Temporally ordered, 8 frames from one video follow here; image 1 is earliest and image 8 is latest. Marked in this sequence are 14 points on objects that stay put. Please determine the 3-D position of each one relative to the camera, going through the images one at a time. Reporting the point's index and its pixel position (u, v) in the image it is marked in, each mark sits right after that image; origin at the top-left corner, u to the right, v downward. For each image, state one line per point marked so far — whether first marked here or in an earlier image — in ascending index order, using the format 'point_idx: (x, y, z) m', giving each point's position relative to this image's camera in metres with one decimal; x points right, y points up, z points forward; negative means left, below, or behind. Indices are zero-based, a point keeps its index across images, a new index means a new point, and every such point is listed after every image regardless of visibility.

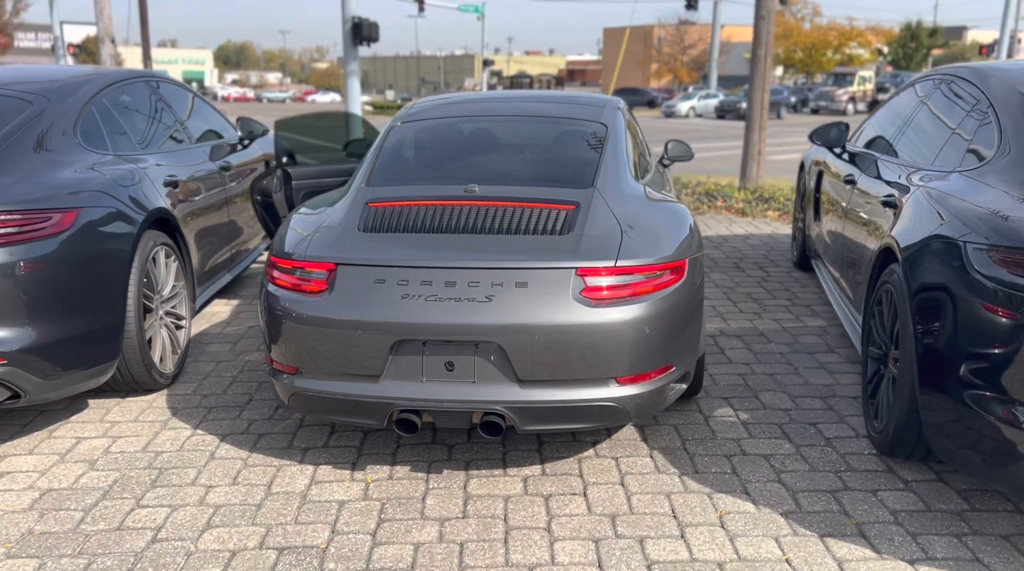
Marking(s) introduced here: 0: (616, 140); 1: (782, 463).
0: (+0.6, +0.8, +4.7) m
1: (+1.1, -0.7, +3.6) m
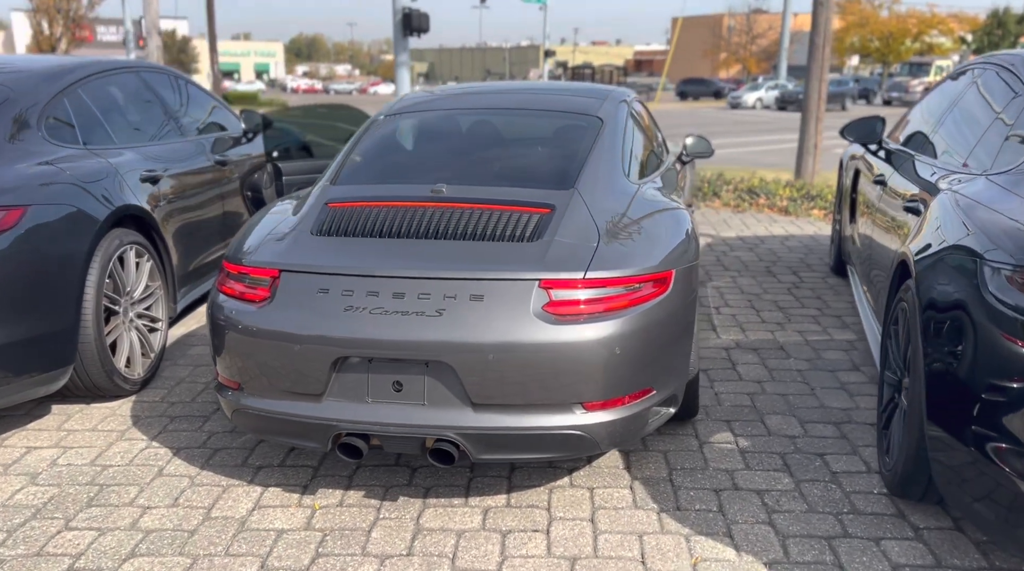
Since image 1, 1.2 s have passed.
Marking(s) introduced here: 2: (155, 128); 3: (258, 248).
0: (+0.5, +0.8, +4.3) m
1: (+1.0, -0.8, +3.2) m
2: (-2.1, +0.9, +5.1) m
3: (-1.0, +0.1, +3.3) m
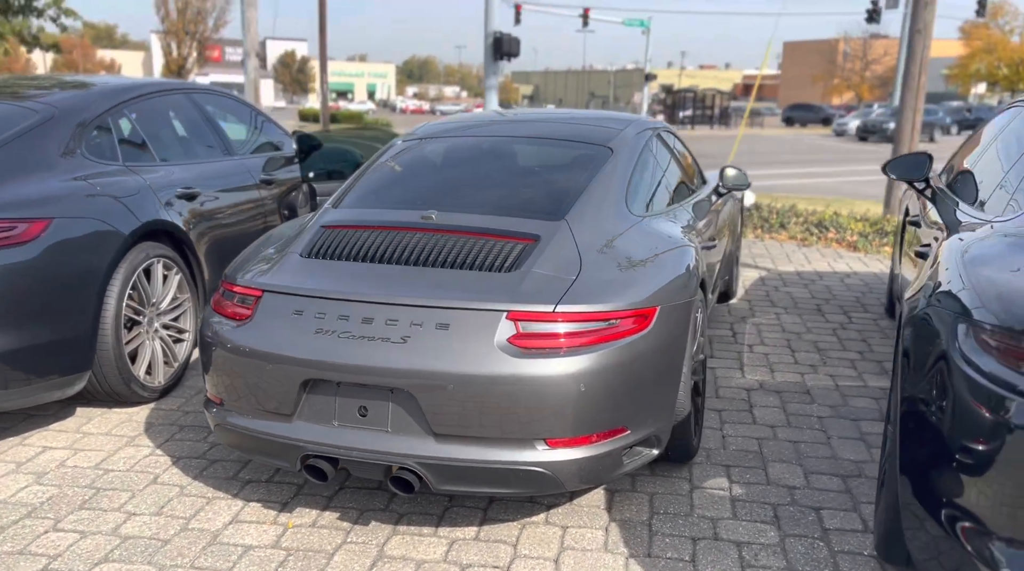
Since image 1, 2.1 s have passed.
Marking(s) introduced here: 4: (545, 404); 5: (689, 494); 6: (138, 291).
0: (+0.6, +0.6, +4.2) m
1: (+0.8, -0.9, +3.0) m
2: (-1.9, +0.9, +5.3) m
3: (-1.0, +0.1, +3.4) m
4: (+0.1, -0.4, +2.9) m
5: (+0.7, -0.8, +3.4) m
6: (-1.8, 0.0, +4.2) m
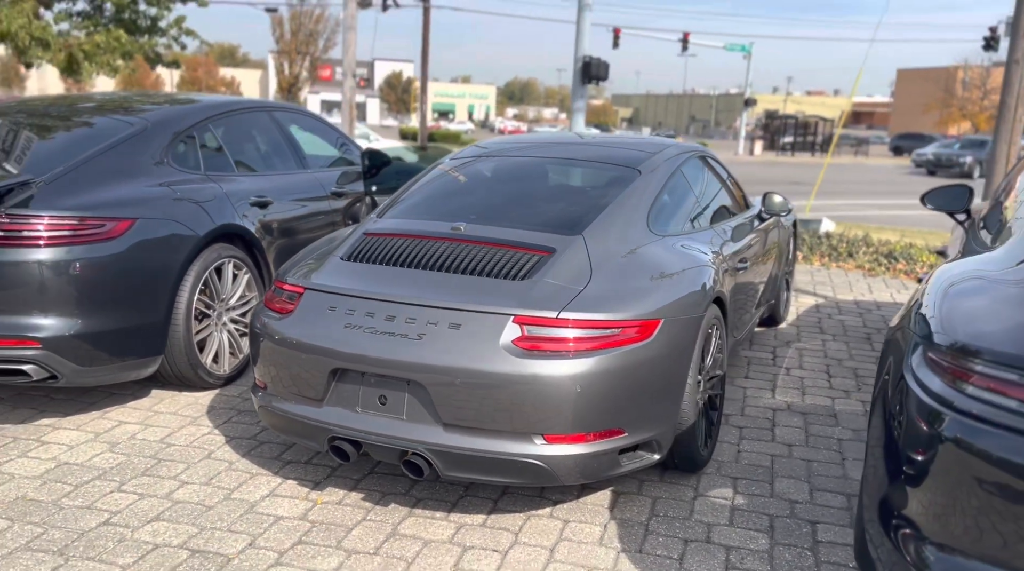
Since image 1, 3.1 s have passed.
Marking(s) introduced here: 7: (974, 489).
0: (+0.8, +0.5, +4.4) m
1: (+0.8, -1.0, +3.2) m
2: (-1.6, +0.8, +5.8) m
3: (-0.9, +0.1, +3.7) m
4: (+0.1, -0.4, +3.1) m
5: (+0.8, -0.9, +3.6) m
6: (-1.7, 0.0, +4.7) m
7: (+1.1, -0.5, +2.1) m
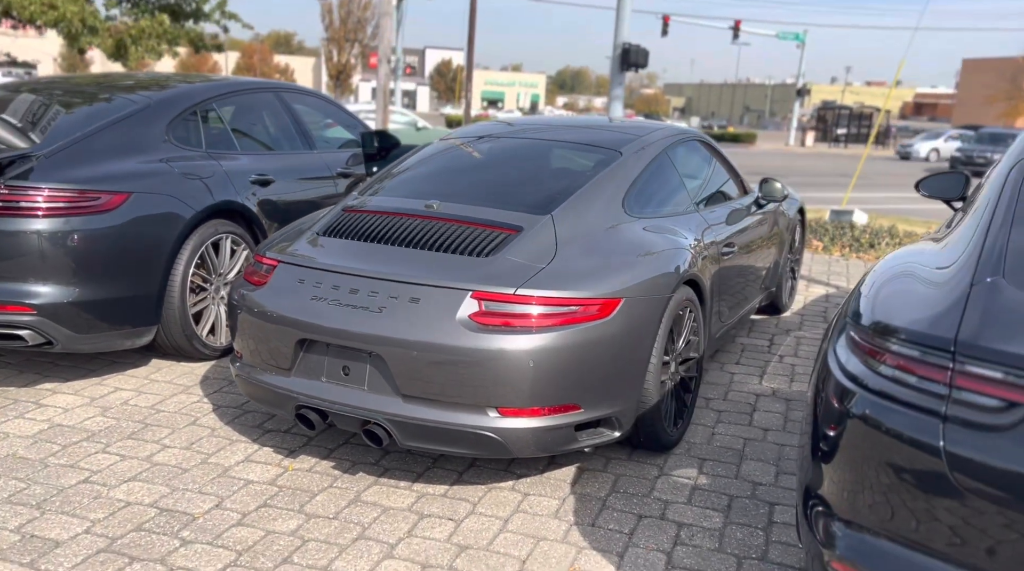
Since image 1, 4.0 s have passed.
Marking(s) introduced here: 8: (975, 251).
0: (+0.7, +0.6, +4.5) m
1: (+0.7, -0.9, +3.2) m
2: (-1.6, +1.0, +6.0) m
3: (-1.0, +0.2, +3.9) m
4: (0.0, -0.3, +3.2) m
5: (+0.6, -0.8, +3.7) m
6: (-1.7, +0.1, +4.9) m
7: (+0.9, -0.4, +2.1) m
8: (+1.3, +0.1, +2.4) m
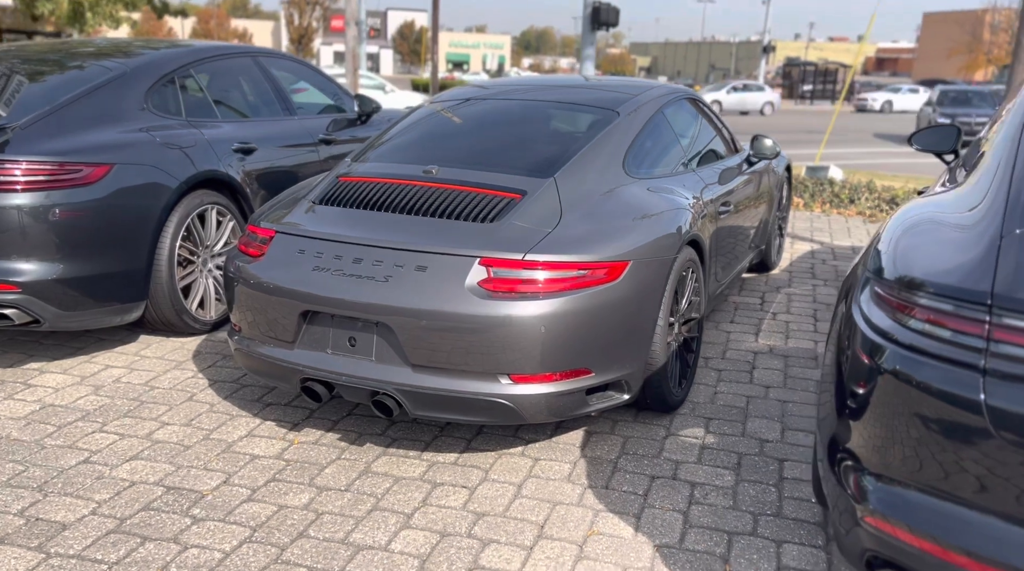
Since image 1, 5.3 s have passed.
0: (+0.7, +0.8, +4.4) m
1: (+0.7, -0.8, +3.2) m
2: (-1.7, +1.2, +5.8) m
3: (-1.0, +0.3, +3.8) m
4: (0.0, -0.2, +3.2) m
5: (+0.6, -0.7, +3.7) m
6: (-1.8, +0.3, +4.7) m
7: (+1.0, -0.3, +2.1) m
8: (+1.3, +0.2, +2.3) m
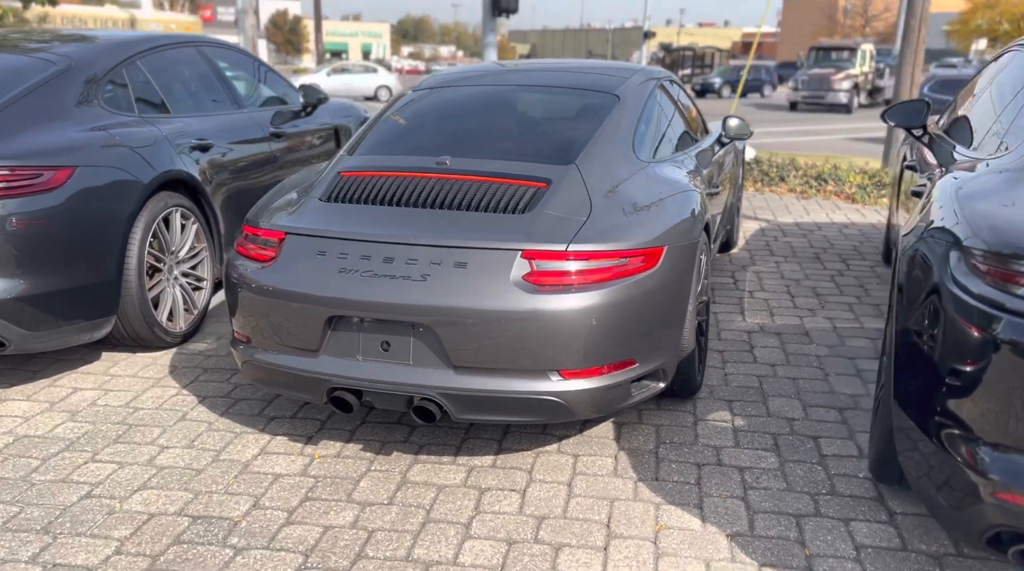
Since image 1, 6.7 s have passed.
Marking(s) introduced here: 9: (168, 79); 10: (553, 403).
0: (+0.6, +0.9, +4.3) m
1: (+0.9, -0.7, +3.2) m
2: (-1.9, +1.2, +5.4) m
3: (-1.0, +0.3, +3.5) m
4: (+0.2, -0.2, +3.1) m
5: (+0.8, -0.6, +3.6) m
6: (-1.8, +0.2, +4.4) m
7: (+1.3, -0.3, +2.1) m
8: (+1.6, +0.3, +2.4) m
9: (-2.1, +1.2, +5.2) m
10: (+0.2, -0.4, +3.1) m
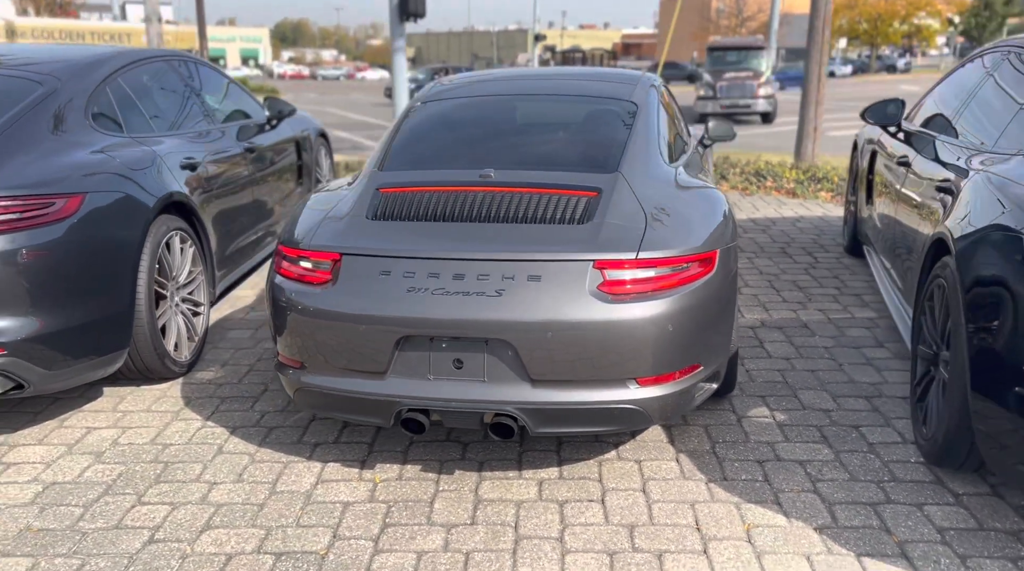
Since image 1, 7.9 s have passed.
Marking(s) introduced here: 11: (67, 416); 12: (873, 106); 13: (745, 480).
0: (+0.7, +0.8, +4.4) m
1: (+1.2, -0.7, +3.3) m
2: (-2.0, +1.0, +5.2) m
3: (-0.8, +0.2, +3.4) m
4: (+0.4, -0.2, +3.1) m
5: (+1.0, -0.6, +3.7) m
6: (-1.7, +0.1, +4.2) m
7: (+1.7, -0.2, +2.3) m
8: (+1.9, +0.4, +2.6) m
9: (-2.1, +1.1, +4.9) m
10: (+0.4, -0.5, +3.1) m
11: (-2.0, -0.6, +3.9) m
12: (+2.1, +1.1, +5.1) m
13: (+0.9, -0.7, +3.3) m
